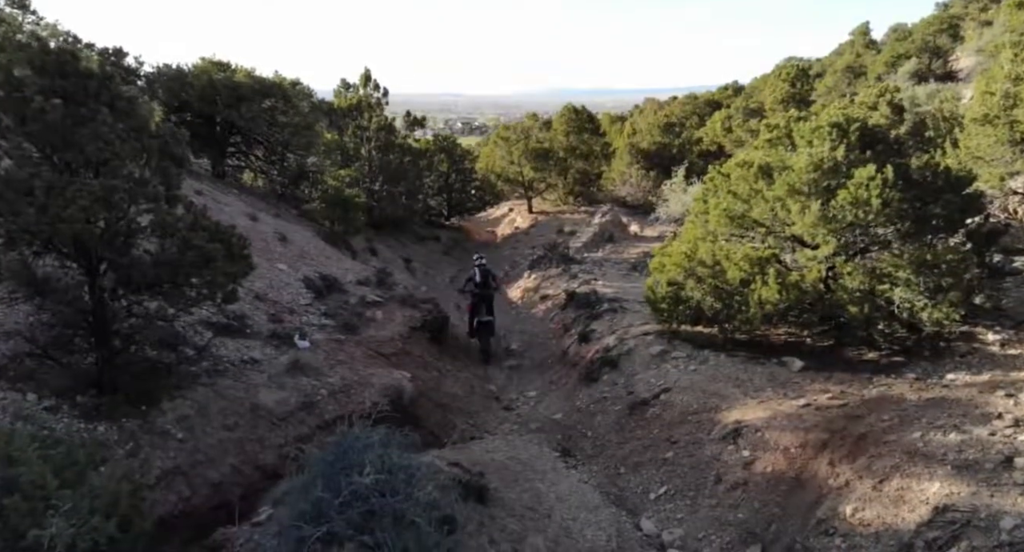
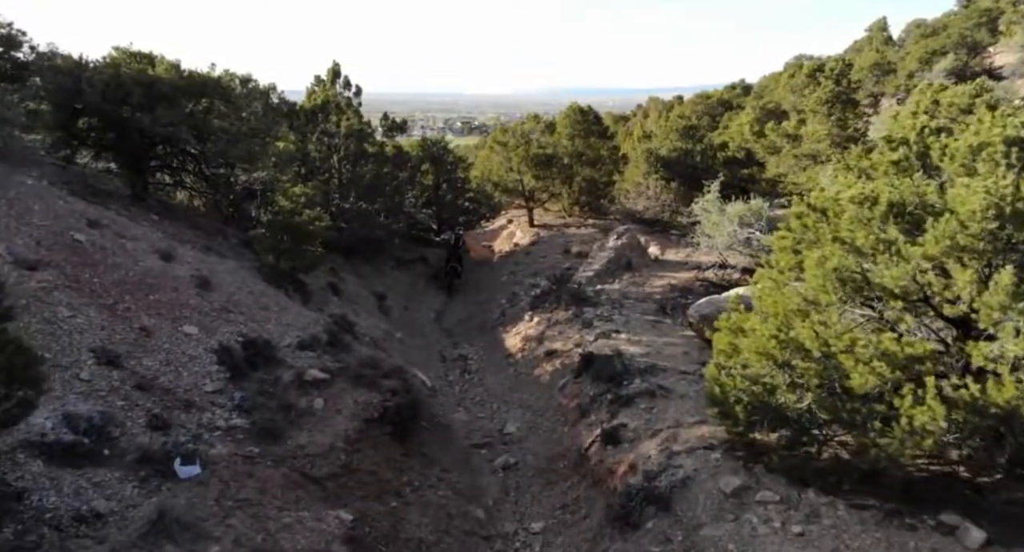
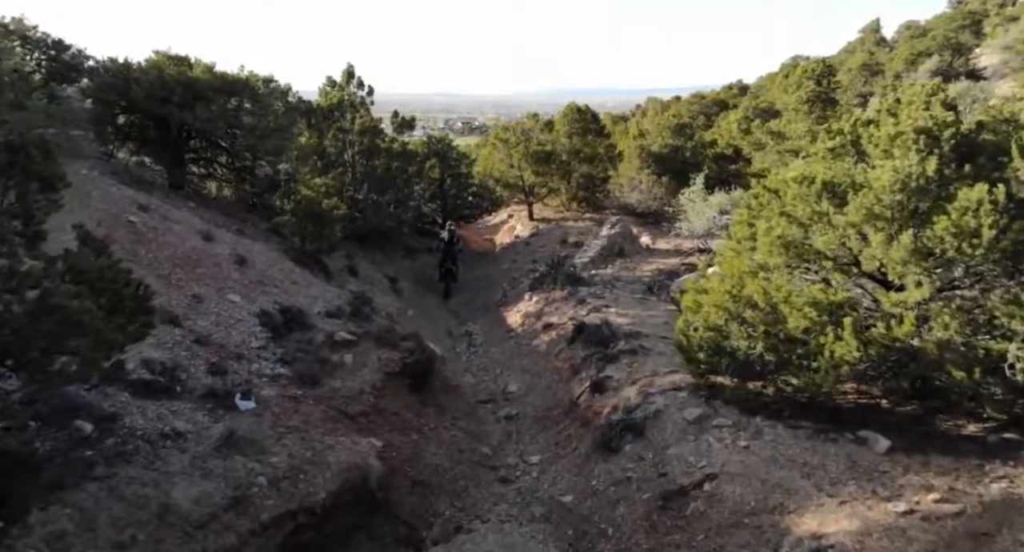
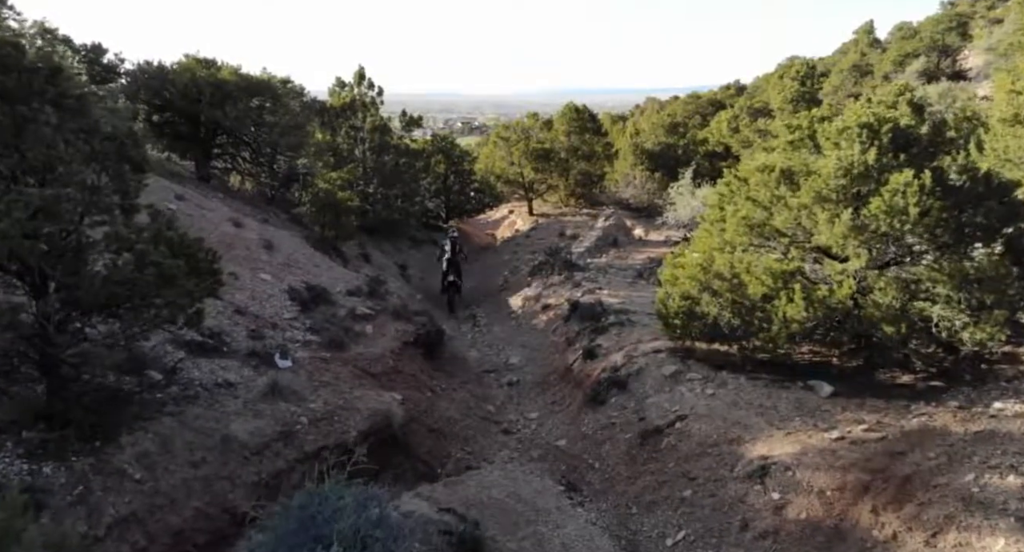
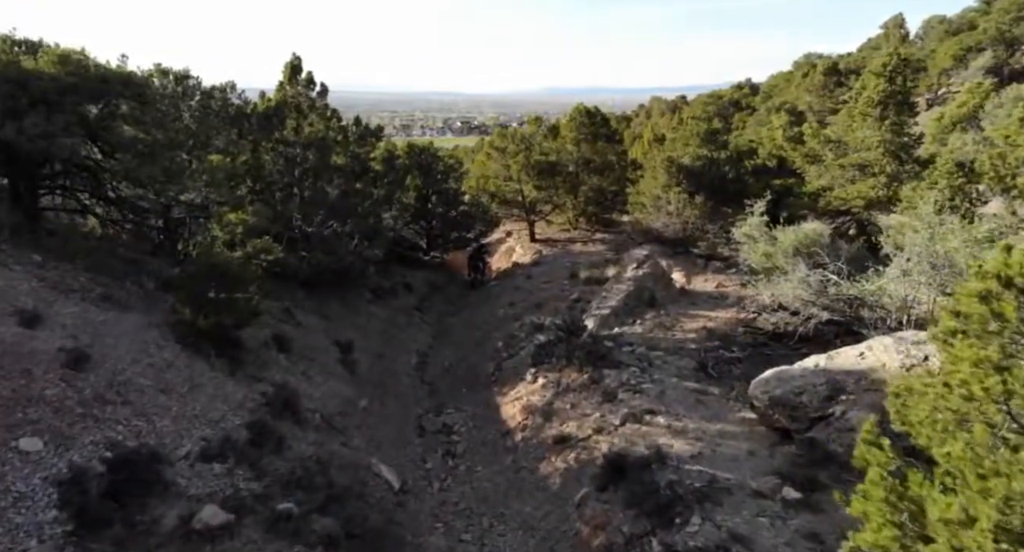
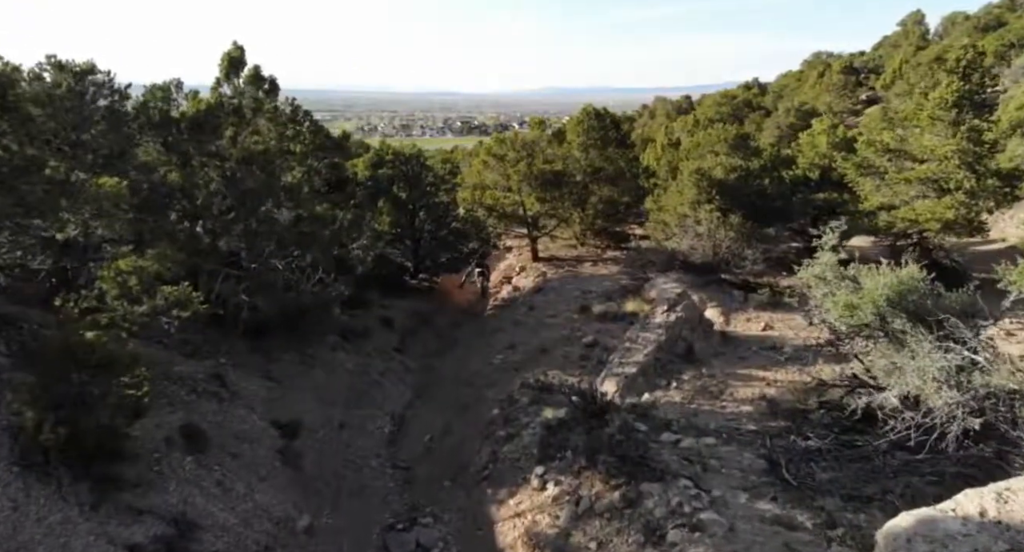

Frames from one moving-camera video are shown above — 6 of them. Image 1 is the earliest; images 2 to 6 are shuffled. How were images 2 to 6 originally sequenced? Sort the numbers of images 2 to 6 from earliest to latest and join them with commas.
4, 3, 2, 5, 6
